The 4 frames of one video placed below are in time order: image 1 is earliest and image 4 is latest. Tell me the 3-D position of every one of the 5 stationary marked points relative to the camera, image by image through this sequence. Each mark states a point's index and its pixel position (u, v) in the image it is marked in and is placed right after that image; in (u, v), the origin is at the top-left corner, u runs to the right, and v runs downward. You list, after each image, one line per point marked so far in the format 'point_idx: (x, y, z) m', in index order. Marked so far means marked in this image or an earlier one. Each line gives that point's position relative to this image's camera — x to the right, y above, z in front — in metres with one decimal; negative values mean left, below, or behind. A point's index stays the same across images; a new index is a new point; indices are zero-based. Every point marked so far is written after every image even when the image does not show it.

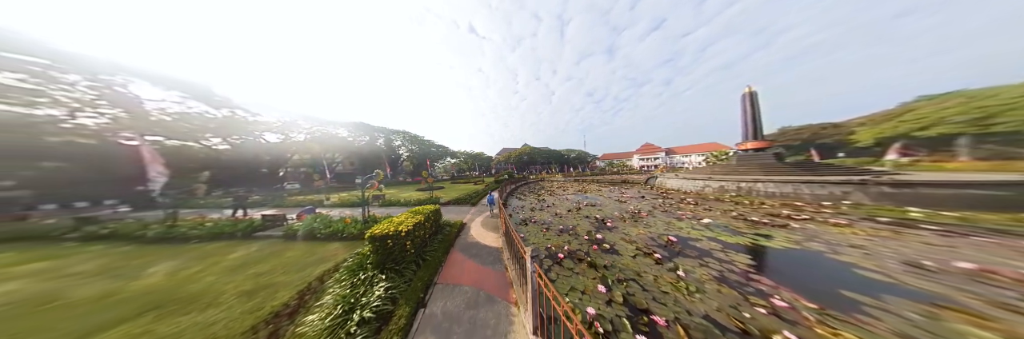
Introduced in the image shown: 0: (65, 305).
0: (-6.9, -2.0, +1.9) m
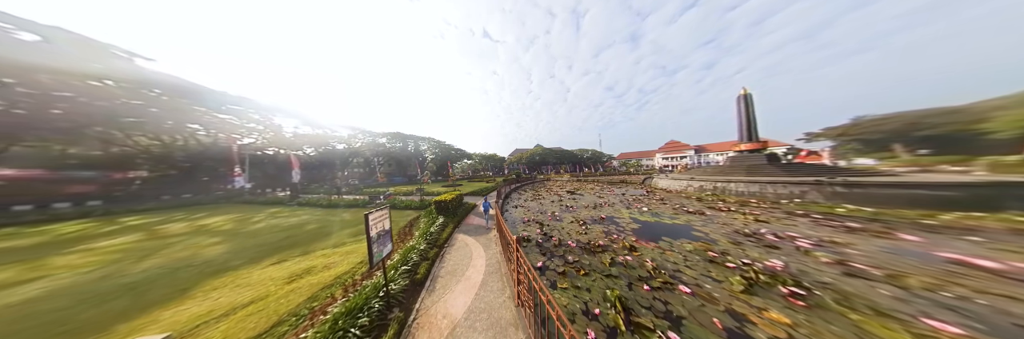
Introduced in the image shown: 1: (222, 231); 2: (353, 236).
0: (-7.6, -2.2, +5.4) m
1: (-10.0, -2.1, +4.6) m
2: (-5.2, -2.1, +4.4) m
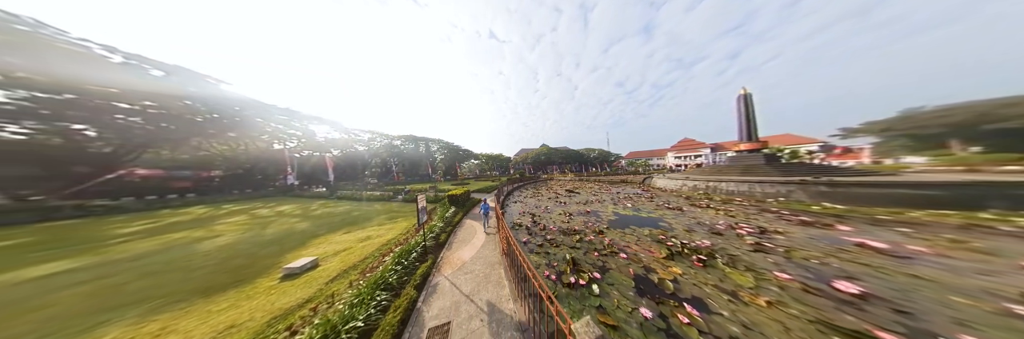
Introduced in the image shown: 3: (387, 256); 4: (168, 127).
0: (-7.8, -2.2, +7.0) m
1: (-10.2, -2.1, +6.2) m
2: (-5.3, -2.1, +5.8) m
3: (-2.8, -1.9, +3.0) m
4: (-18.4, +2.3, +7.3) m
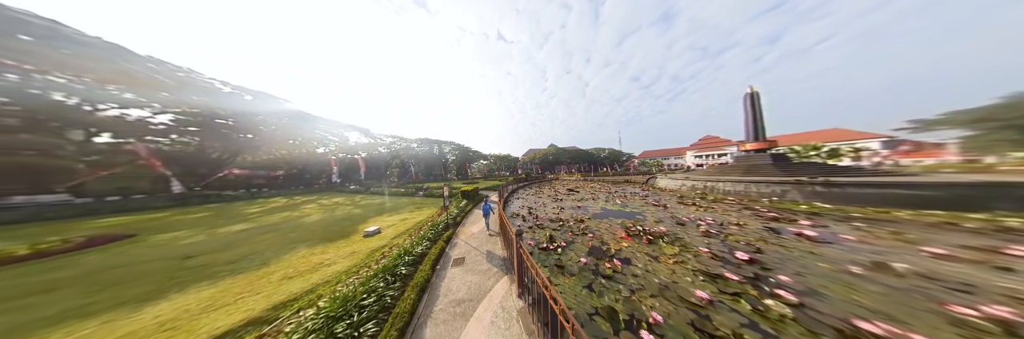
0: (-7.7, -2.2, +8.8) m
1: (-10.2, -2.1, +8.2) m
2: (-5.4, -2.2, +7.4) m
3: (-3.0, -1.9, +4.5) m
4: (-18.3, +2.2, +9.8) m
